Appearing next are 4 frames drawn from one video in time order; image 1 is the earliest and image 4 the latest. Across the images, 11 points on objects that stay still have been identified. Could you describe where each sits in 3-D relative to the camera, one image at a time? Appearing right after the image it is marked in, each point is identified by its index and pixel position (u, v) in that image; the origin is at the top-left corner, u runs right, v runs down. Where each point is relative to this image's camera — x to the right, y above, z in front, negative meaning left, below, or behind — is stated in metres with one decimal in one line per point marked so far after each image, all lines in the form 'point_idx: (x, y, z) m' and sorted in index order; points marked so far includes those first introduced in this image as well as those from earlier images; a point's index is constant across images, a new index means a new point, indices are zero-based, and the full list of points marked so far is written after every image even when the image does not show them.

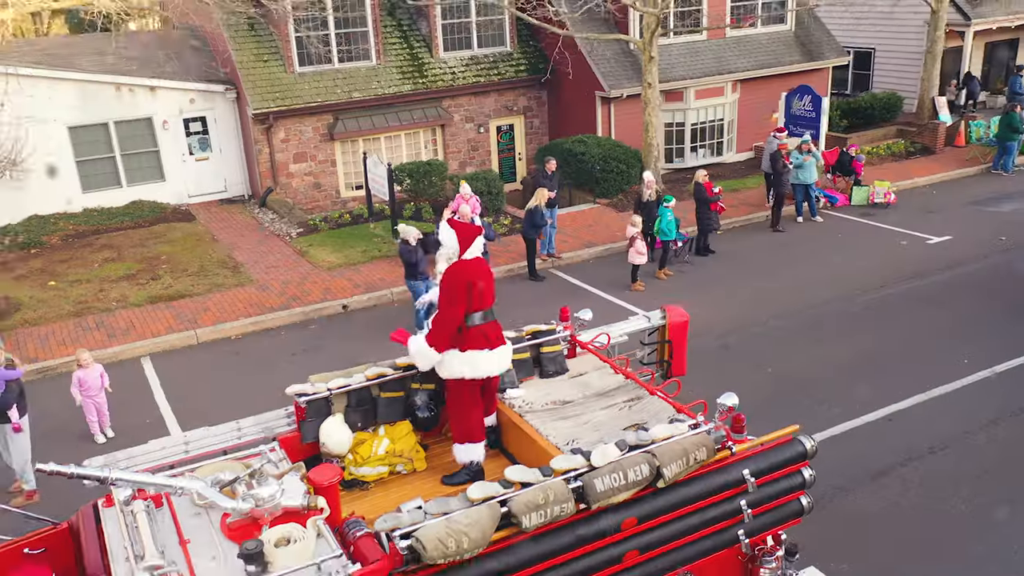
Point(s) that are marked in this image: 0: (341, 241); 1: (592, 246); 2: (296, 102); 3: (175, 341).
0: (-2.9, +0.8, +14.4) m
1: (+1.4, +0.7, +14.1) m
2: (-4.4, +3.8, +17.4) m
3: (-4.2, -0.7, +10.8) m
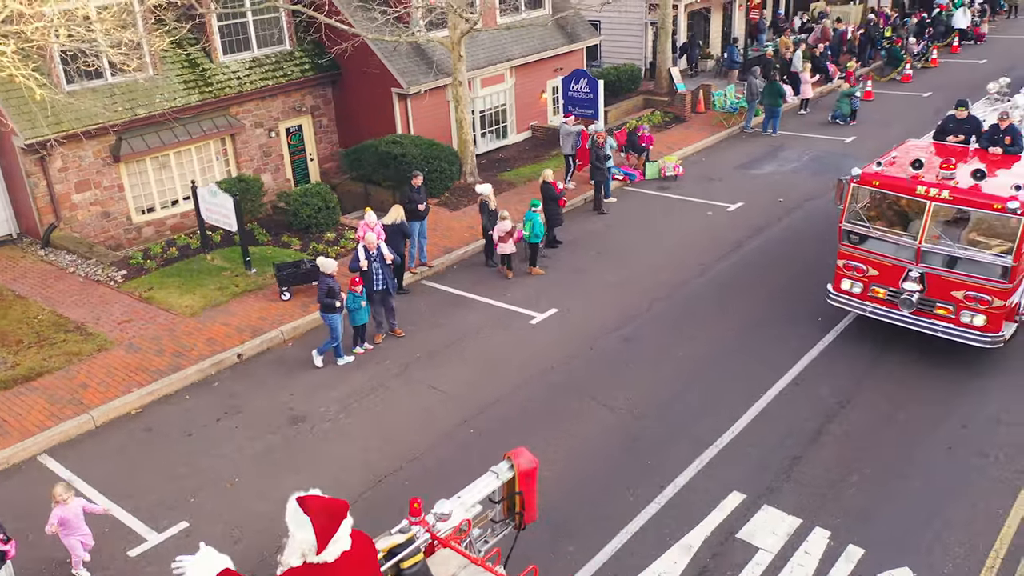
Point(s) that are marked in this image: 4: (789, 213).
0: (-5.1, +0.1, +13.4) m
1: (-1.0, +0.6, +14.4) m
2: (-7.9, +2.9, +15.5) m
3: (-4.9, -1.6, +9.6) m
4: (+5.1, +1.4, +16.0) m
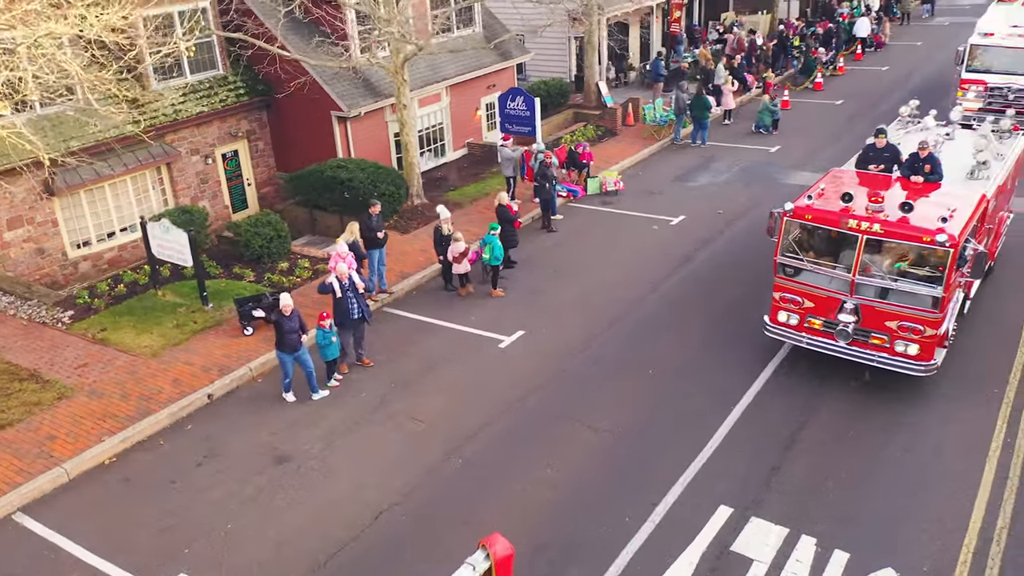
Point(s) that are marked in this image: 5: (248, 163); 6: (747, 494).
0: (-5.7, -0.5, +13.0) m
1: (-1.7, +0.2, +14.5) m
2: (-8.8, +2.2, +14.9) m
3: (-5.1, -2.1, +9.3) m
4: (+4.2, +1.2, +16.6) m
5: (-6.1, +2.9, +19.8) m
6: (+2.4, -2.1, +8.8) m
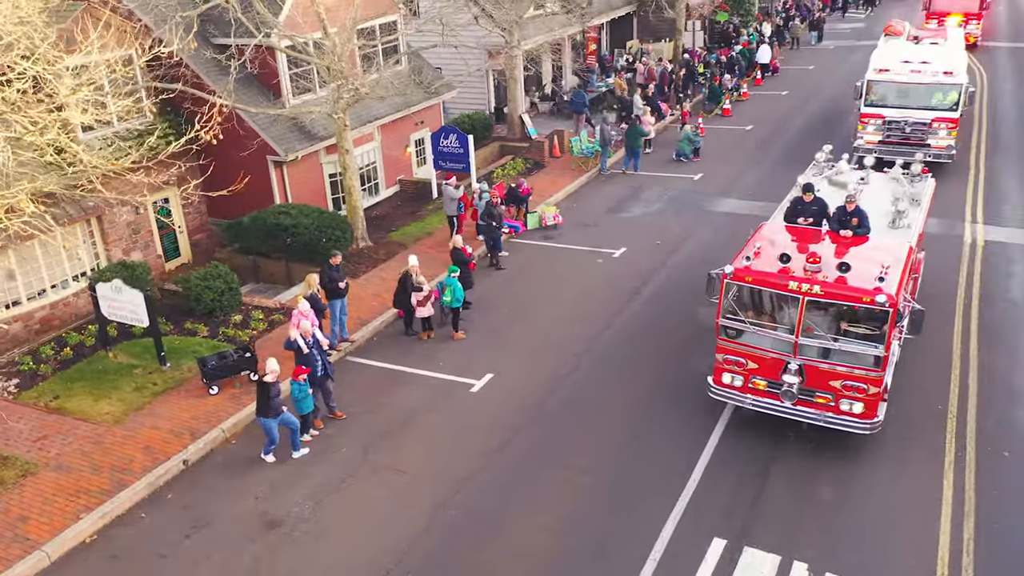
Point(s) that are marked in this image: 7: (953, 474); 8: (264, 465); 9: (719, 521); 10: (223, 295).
0: (-6.2, -1.4, +12.6) m
1: (-2.5, -0.6, +14.5) m
2: (-9.6, +1.1, +14.2) m
3: (-5.1, -2.9, +8.9) m
4: (+3.2, +0.7, +17.3) m
5: (-7.5, +1.7, +19.4) m
6: (+2.4, -2.6, +9.3) m
7: (+5.2, -2.2, +10.1) m
8: (-3.2, -2.2, +10.8) m
9: (+2.3, -2.5, +9.4) m
10: (-5.0, -0.1, +14.7) m
